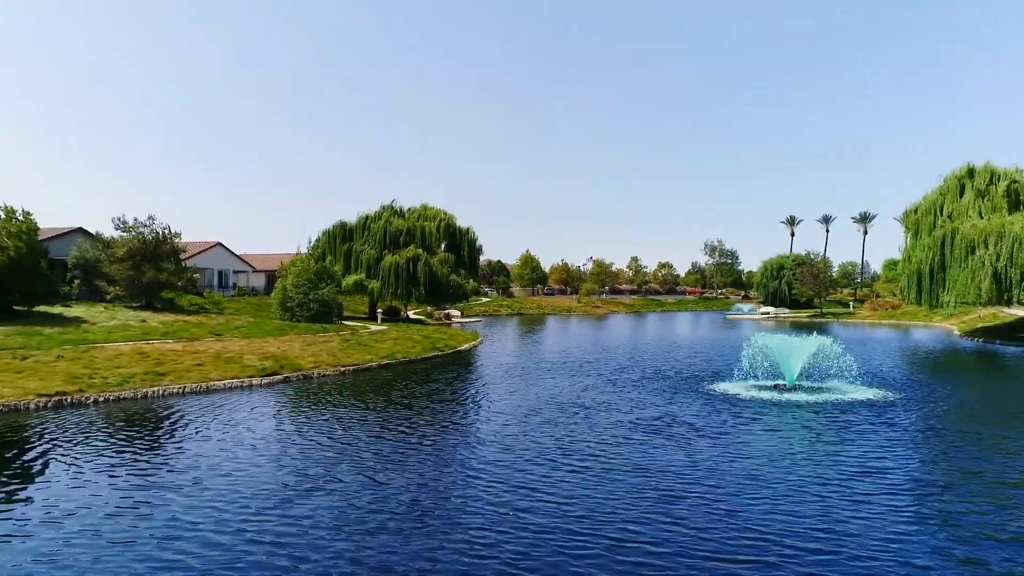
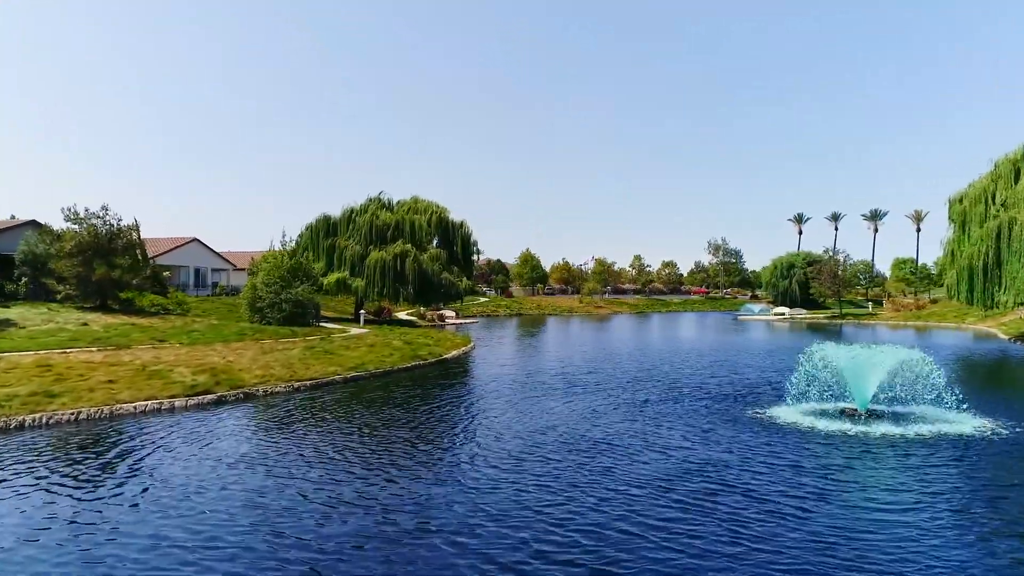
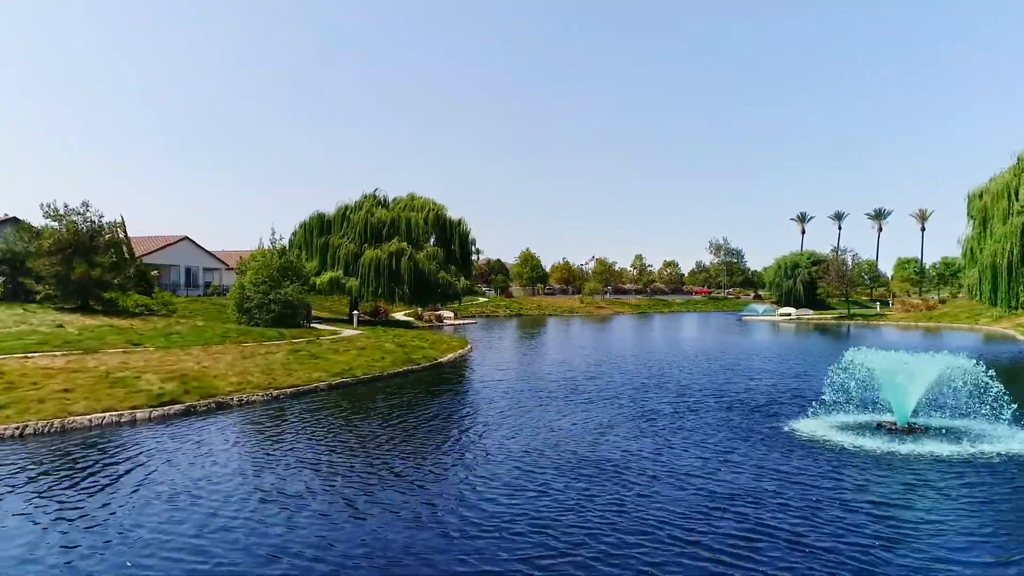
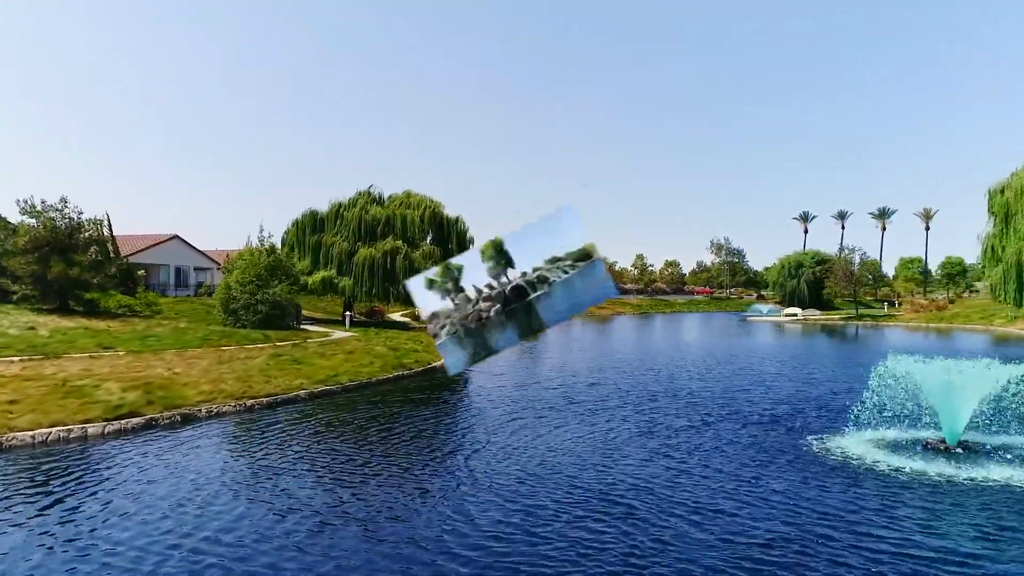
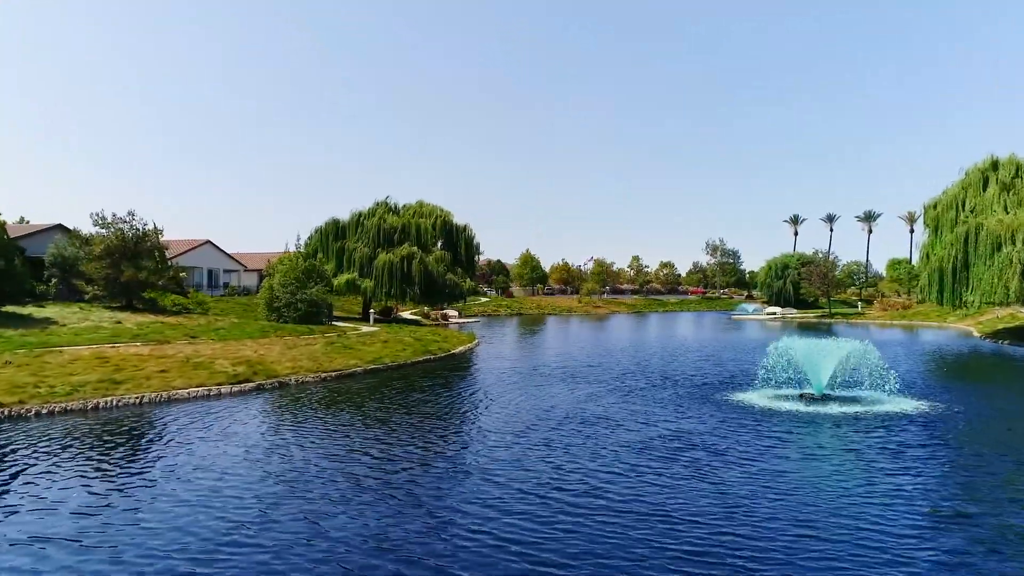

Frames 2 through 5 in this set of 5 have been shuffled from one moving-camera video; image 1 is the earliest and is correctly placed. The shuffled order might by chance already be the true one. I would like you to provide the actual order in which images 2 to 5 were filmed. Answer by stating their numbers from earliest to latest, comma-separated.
5, 2, 3, 4
